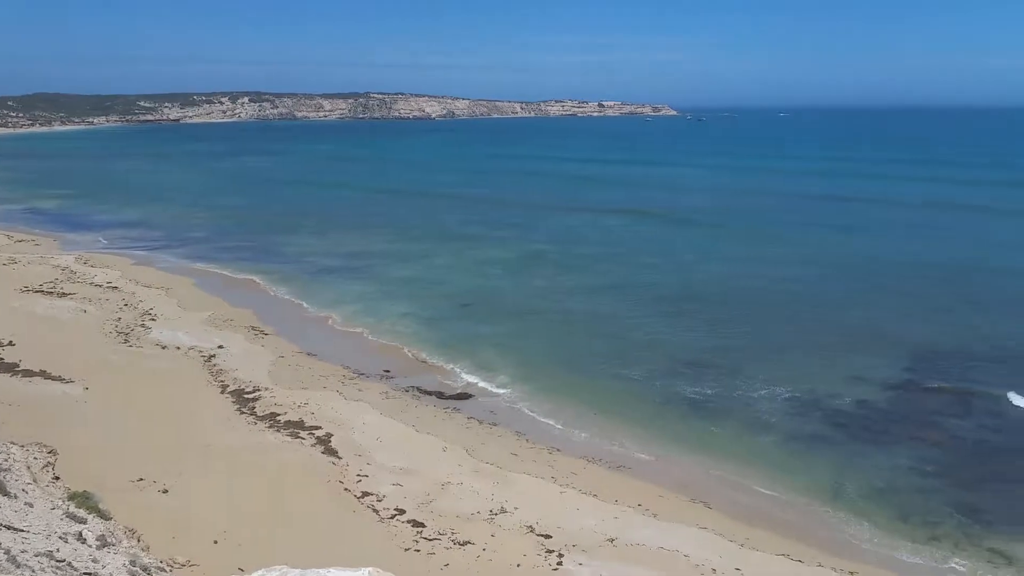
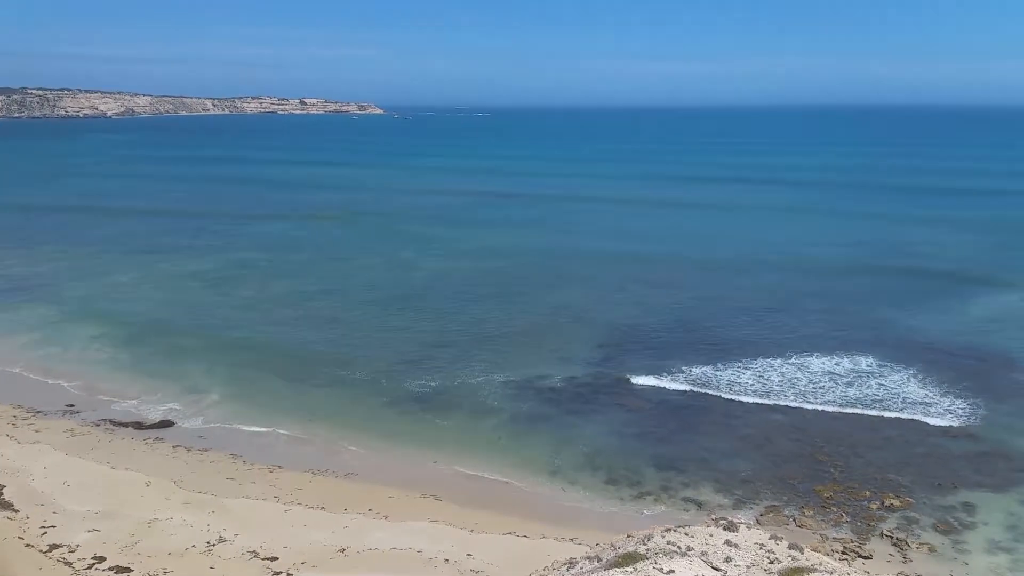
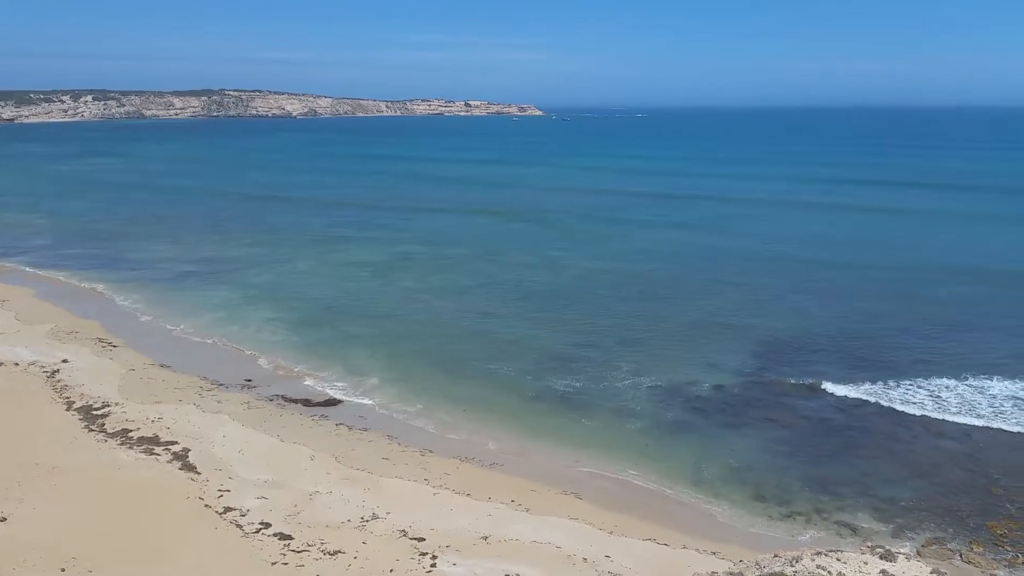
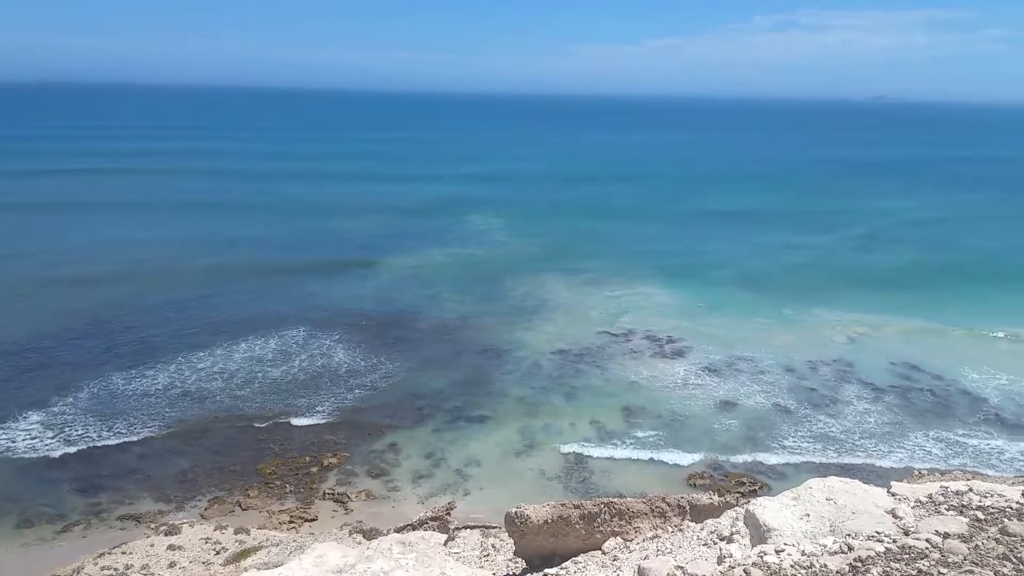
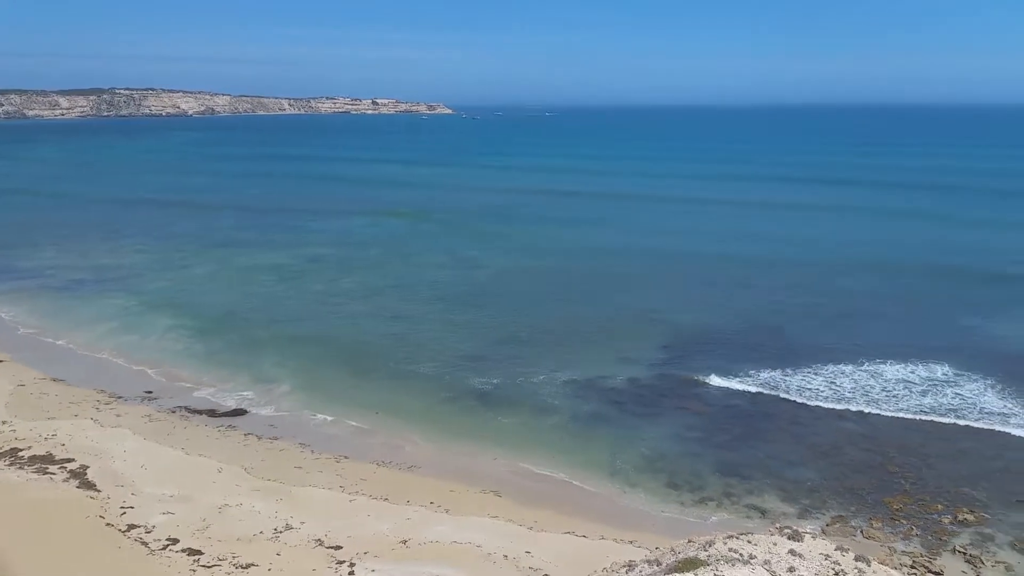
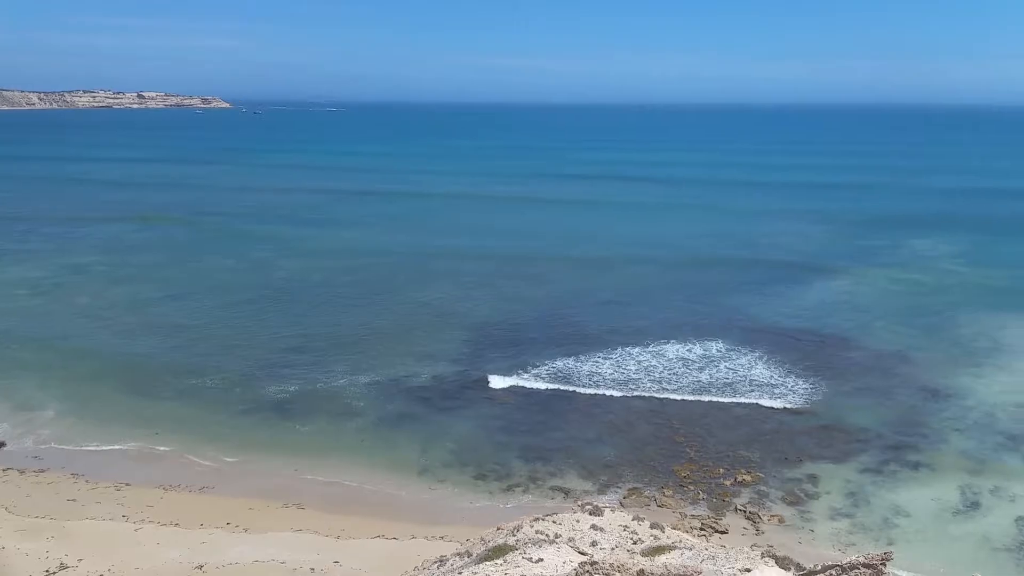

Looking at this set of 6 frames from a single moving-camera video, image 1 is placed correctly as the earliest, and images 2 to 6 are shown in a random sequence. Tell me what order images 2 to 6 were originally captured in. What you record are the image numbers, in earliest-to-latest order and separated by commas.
3, 5, 2, 6, 4
